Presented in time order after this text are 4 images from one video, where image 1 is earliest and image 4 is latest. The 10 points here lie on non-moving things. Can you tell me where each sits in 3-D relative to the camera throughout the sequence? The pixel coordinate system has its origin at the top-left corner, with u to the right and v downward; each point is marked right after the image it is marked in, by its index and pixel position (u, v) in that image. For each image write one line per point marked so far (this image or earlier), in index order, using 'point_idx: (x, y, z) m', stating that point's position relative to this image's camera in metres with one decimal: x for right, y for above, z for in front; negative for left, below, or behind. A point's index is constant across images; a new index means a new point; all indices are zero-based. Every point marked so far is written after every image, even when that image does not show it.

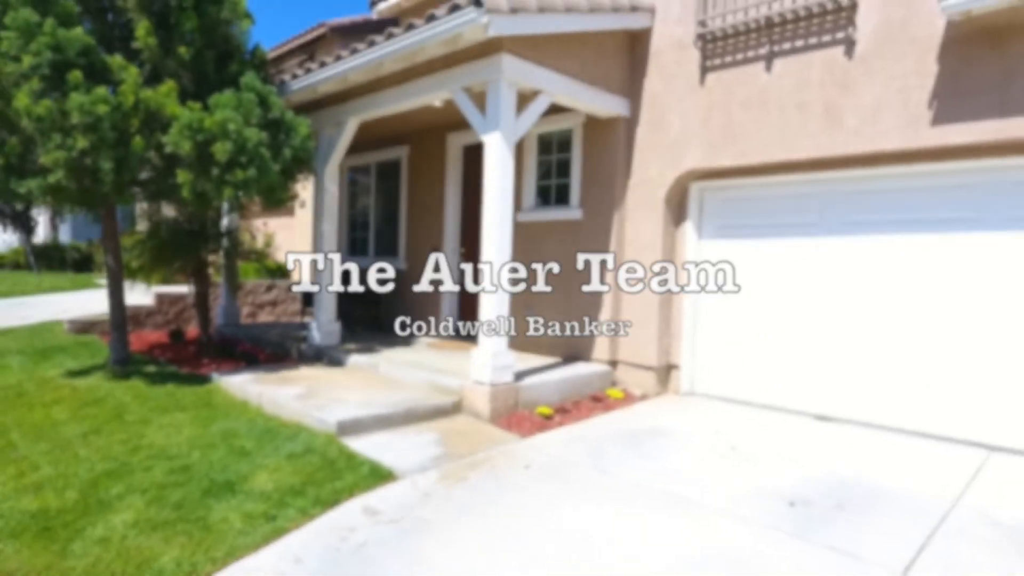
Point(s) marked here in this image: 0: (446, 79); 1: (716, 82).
0: (-0.4, +1.4, +6.2) m
1: (+1.4, +1.4, +6.1) m
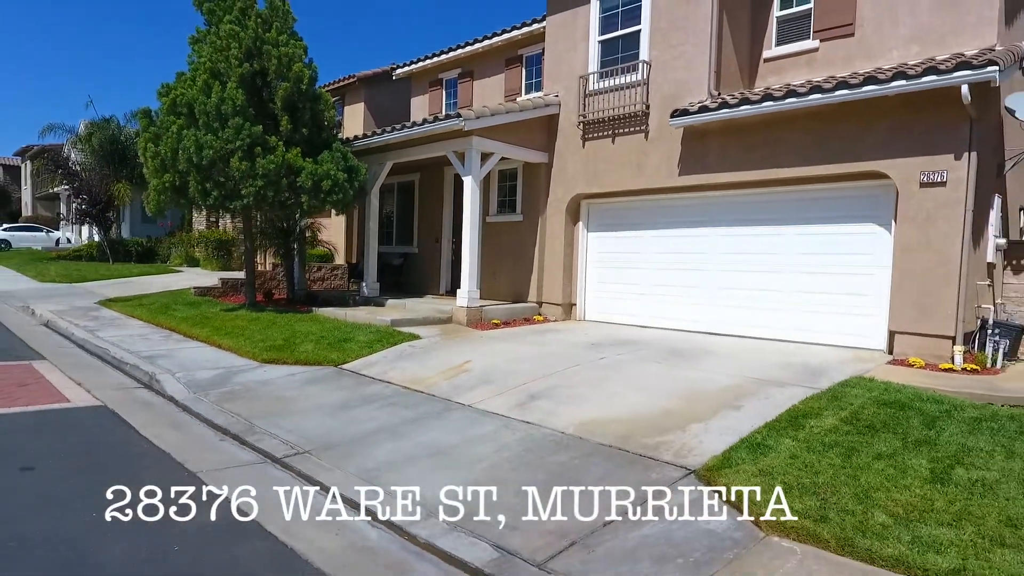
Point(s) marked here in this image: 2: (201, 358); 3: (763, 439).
0: (-0.8, +1.8, +11.4) m
1: (+1.0, +1.7, +11.3) m
2: (-2.9, -0.7, +8.7) m
3: (+1.4, -0.8, +5.0) m
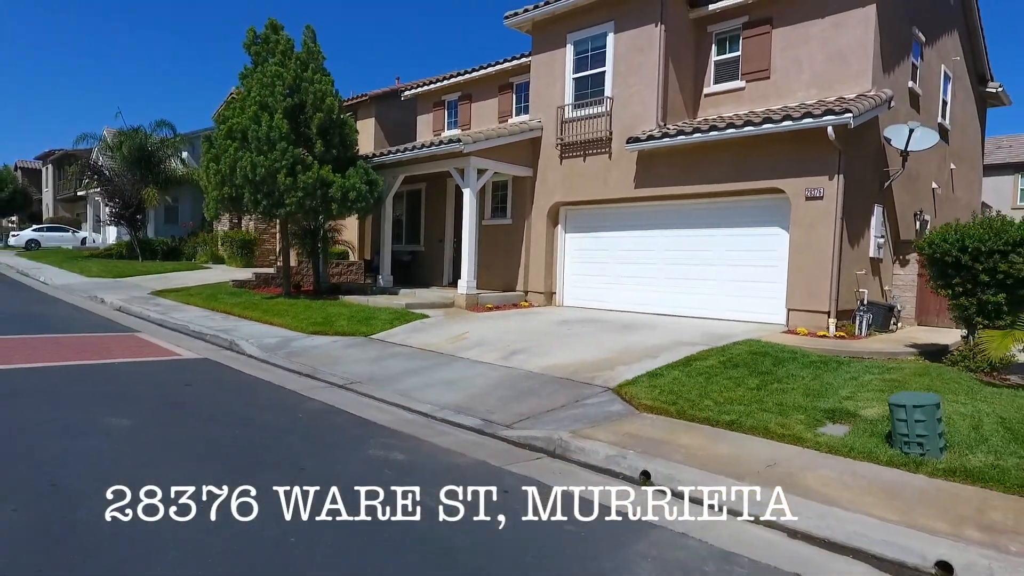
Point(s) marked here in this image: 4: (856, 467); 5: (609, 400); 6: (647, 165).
0: (-1.0, +1.9, +14.0) m
1: (+0.8, +1.9, +13.9) m
2: (-3.1, -0.5, +11.3) m
3: (+1.2, -0.7, +7.6) m
4: (+1.8, -0.9, +4.7) m
5: (+0.7, -0.8, +6.7) m
6: (+1.8, +1.7, +12.5) m
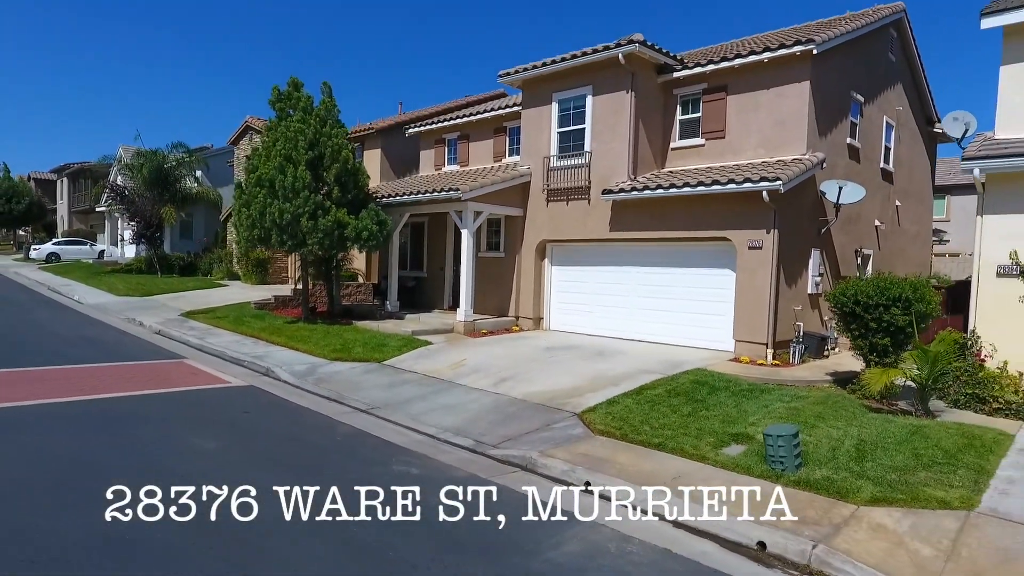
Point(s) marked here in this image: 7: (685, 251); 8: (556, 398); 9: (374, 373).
0: (-1.1, +1.4, +16.0) m
1: (+0.7, +1.4, +15.9) m
2: (-3.2, -1.0, +13.2) m
3: (+1.1, -1.2, +9.6) m
4: (+1.6, -1.4, +6.7) m
5: (+0.6, -1.3, +8.7) m
6: (+1.7, +1.2, +14.5) m
7: (+2.6, +0.5, +13.7) m
8: (+0.5, -1.2, +10.0) m
9: (-1.8, -1.1, +12.0) m
